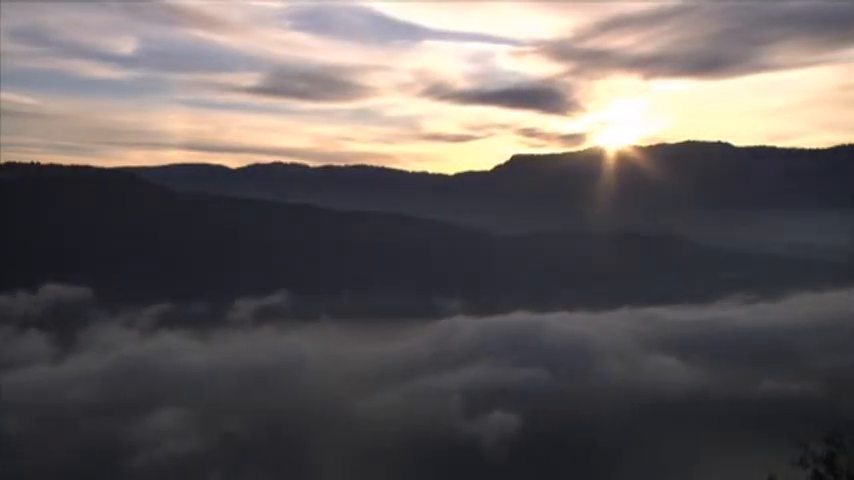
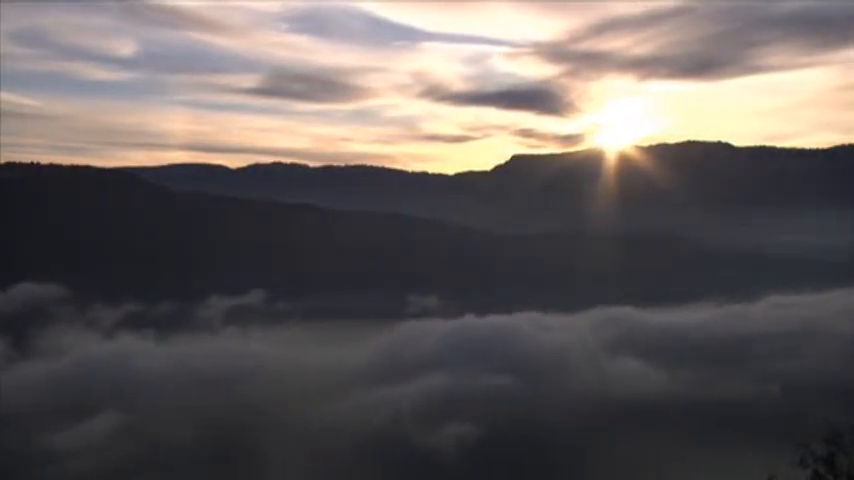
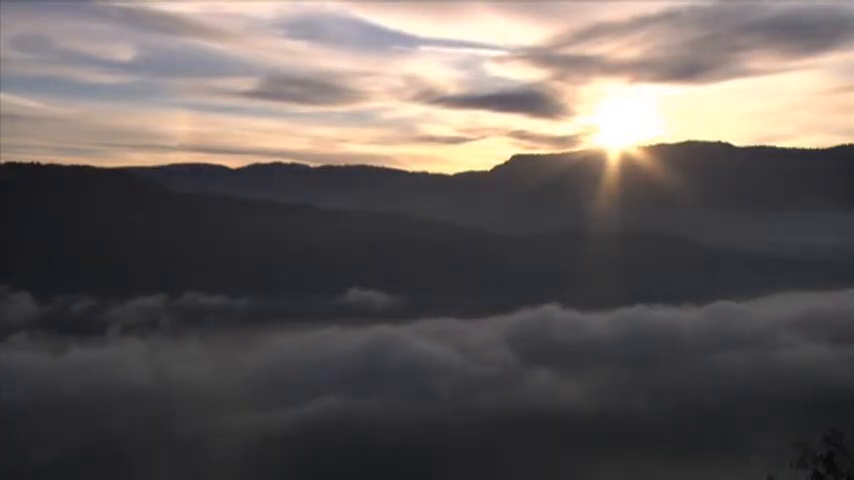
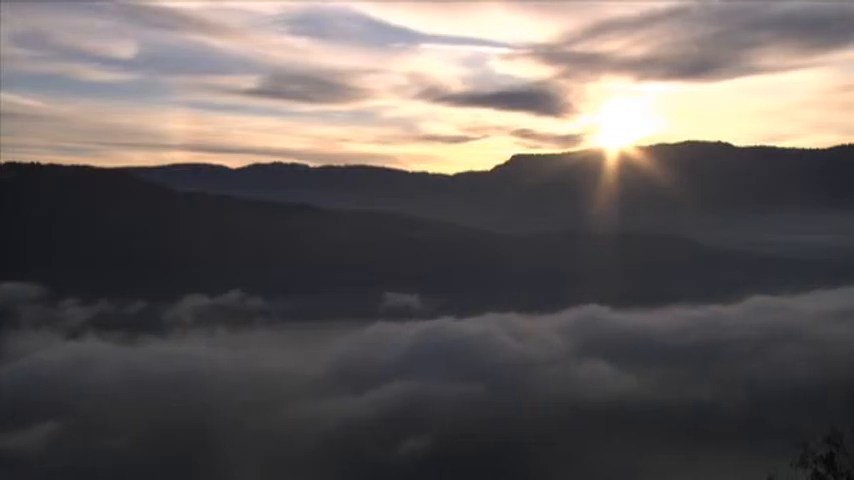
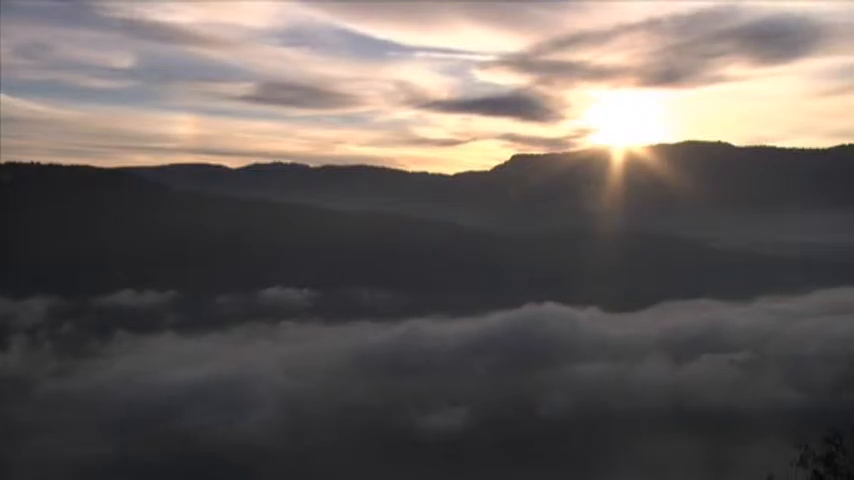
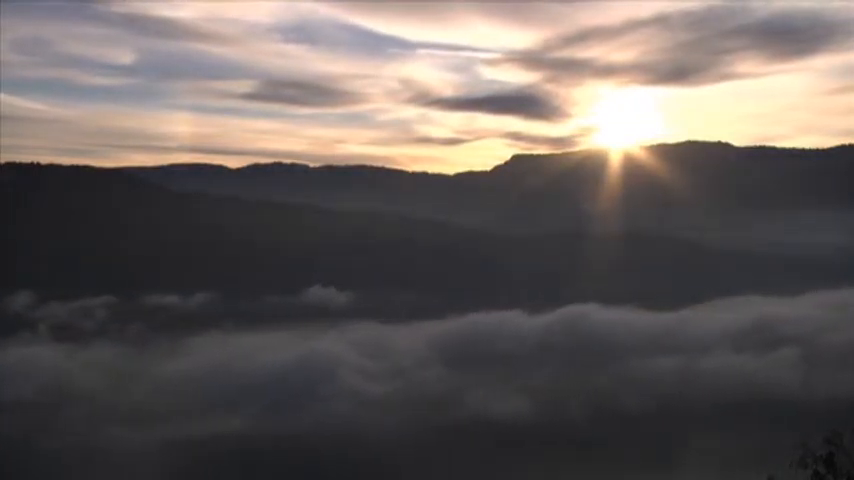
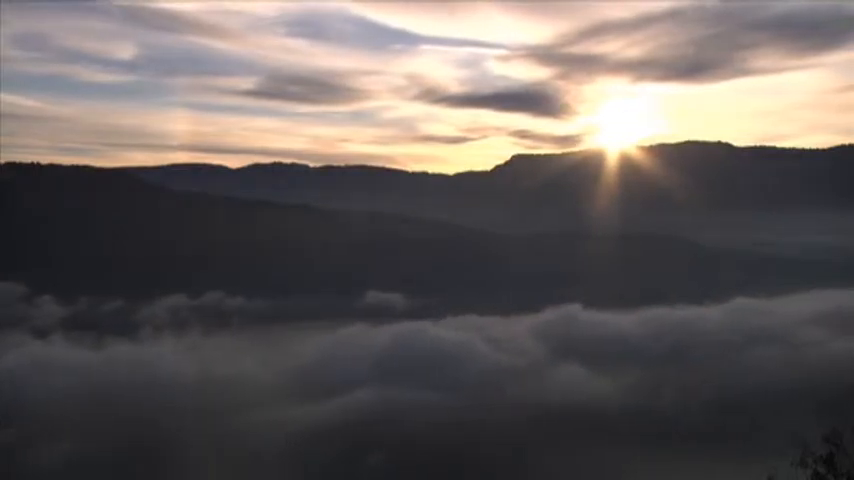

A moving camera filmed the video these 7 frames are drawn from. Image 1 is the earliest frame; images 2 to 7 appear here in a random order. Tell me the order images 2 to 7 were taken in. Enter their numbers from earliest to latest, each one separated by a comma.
2, 4, 7, 3, 6, 5
